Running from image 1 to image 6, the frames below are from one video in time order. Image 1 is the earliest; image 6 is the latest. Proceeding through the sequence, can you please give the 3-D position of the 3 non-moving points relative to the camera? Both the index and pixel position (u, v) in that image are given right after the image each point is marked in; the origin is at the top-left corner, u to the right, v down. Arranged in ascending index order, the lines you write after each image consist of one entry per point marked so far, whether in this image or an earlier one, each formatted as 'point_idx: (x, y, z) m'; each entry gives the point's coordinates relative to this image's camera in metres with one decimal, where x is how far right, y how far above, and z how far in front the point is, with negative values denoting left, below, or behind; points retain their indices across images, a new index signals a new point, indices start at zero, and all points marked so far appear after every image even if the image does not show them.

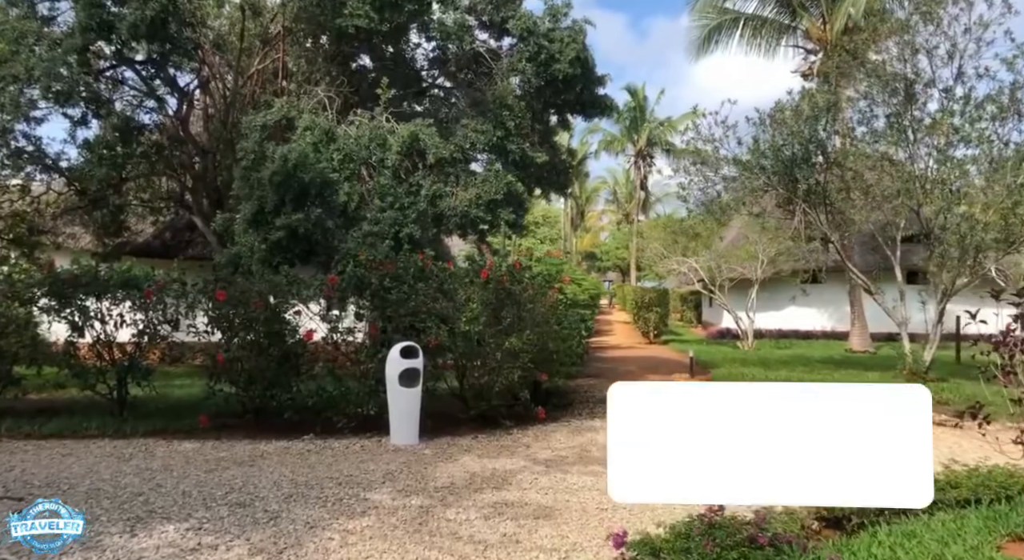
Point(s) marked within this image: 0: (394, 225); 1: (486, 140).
0: (-1.4, +0.7, +9.7) m
1: (-0.4, +2.0, +11.1) m
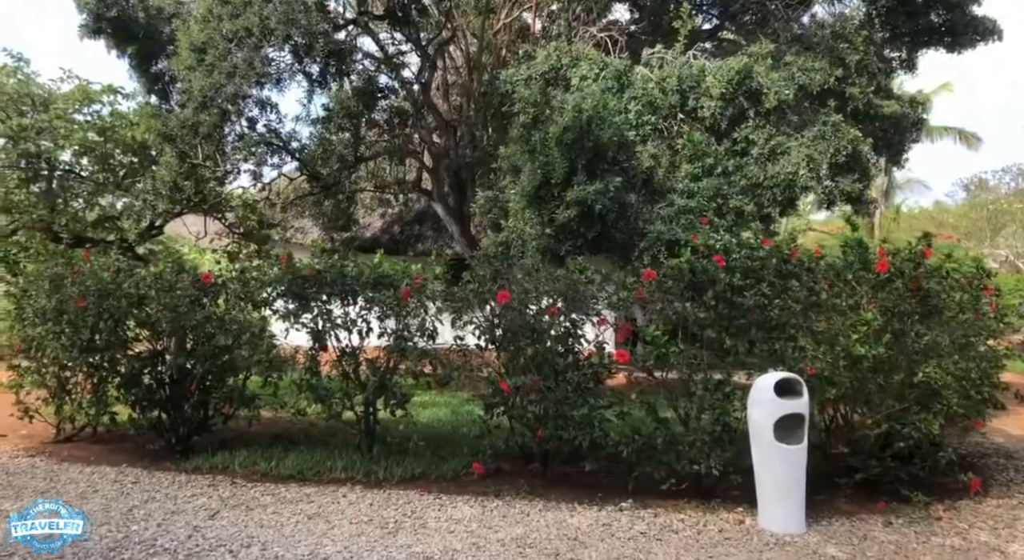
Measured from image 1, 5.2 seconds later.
0: (+1.8, +0.7, +7.1) m
1: (+3.2, +2.0, +8.1) m
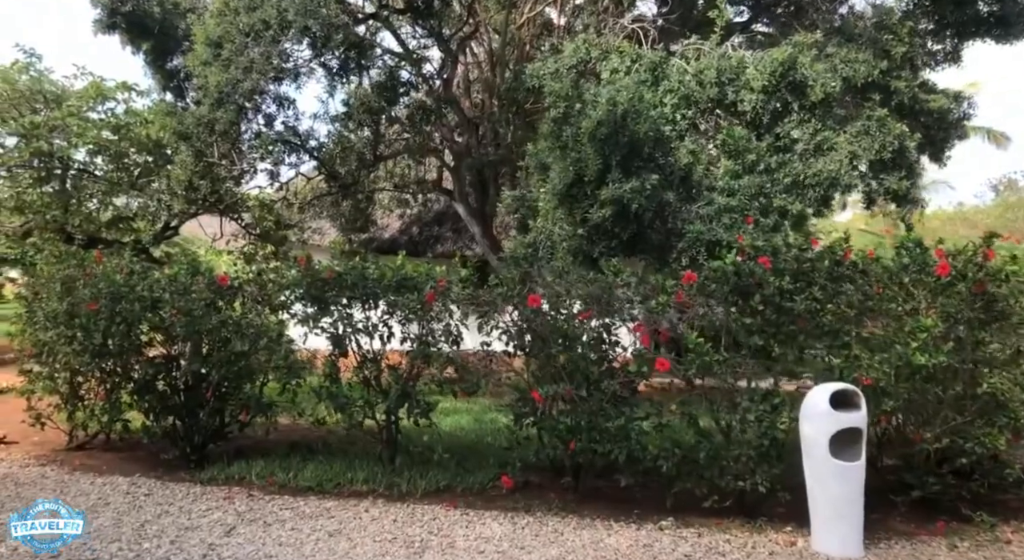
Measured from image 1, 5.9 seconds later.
0: (+2.1, +0.7, +6.7) m
1: (+3.5, +2.0, +7.7) m
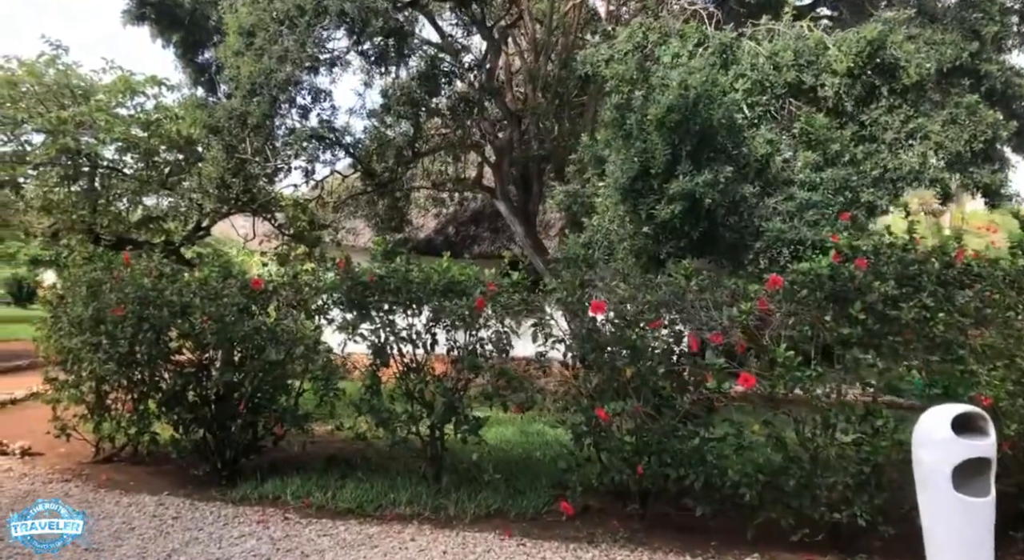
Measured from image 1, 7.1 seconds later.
0: (+2.5, +0.7, +6.0) m
1: (+3.9, +2.0, +7.0) m
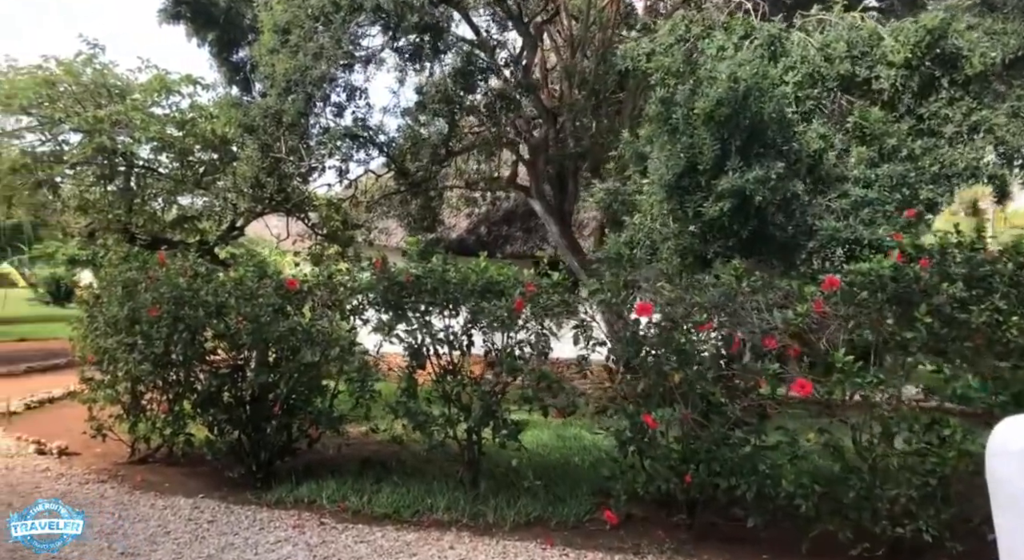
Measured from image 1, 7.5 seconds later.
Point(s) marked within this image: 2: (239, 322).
0: (+2.8, +0.7, +5.8) m
1: (+4.3, +2.0, +6.7) m
2: (-2.1, -0.3, +6.0) m
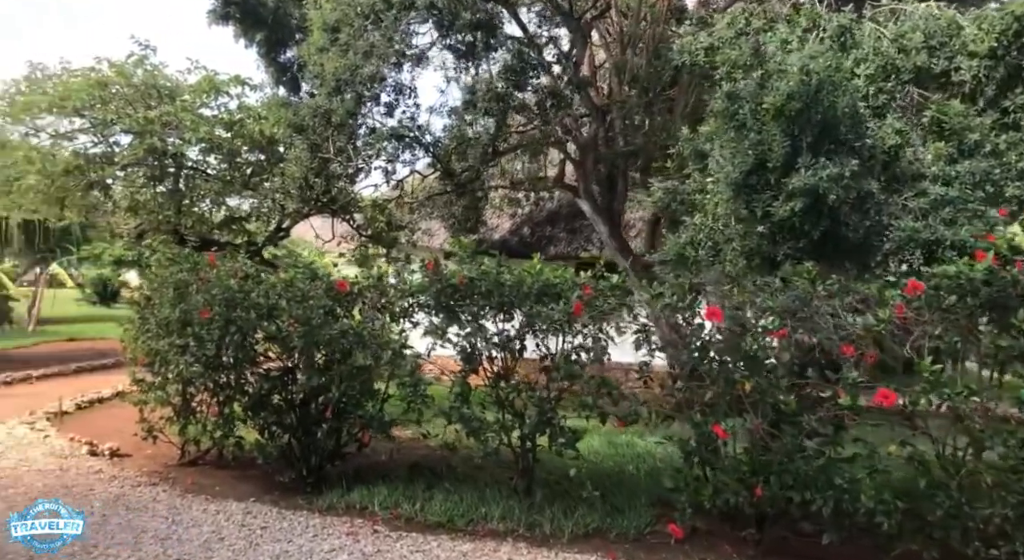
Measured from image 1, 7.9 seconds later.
0: (+3.2, +0.7, +5.4) m
1: (+4.7, +1.9, +6.3) m
2: (-1.7, -0.3, +5.9) m
